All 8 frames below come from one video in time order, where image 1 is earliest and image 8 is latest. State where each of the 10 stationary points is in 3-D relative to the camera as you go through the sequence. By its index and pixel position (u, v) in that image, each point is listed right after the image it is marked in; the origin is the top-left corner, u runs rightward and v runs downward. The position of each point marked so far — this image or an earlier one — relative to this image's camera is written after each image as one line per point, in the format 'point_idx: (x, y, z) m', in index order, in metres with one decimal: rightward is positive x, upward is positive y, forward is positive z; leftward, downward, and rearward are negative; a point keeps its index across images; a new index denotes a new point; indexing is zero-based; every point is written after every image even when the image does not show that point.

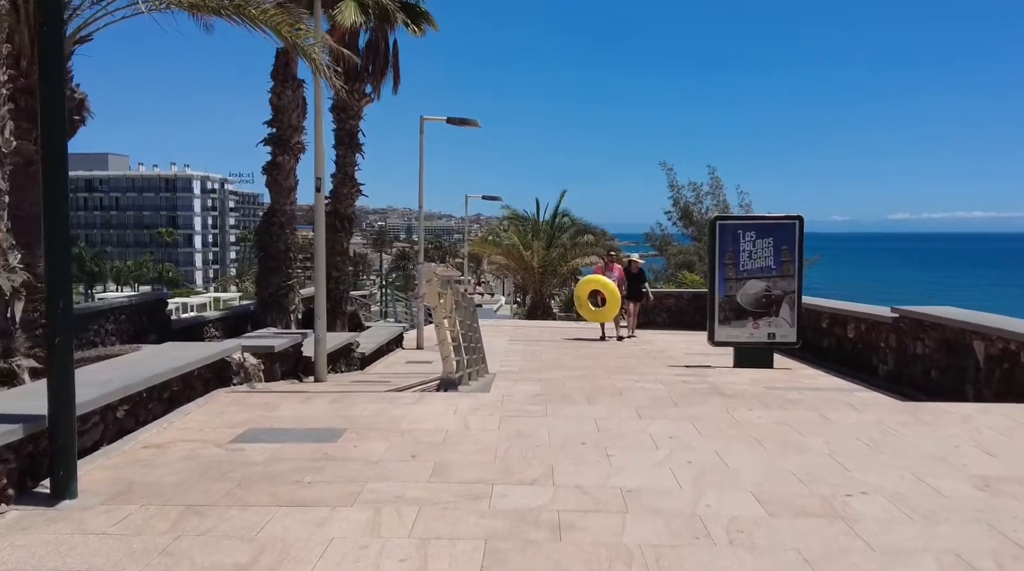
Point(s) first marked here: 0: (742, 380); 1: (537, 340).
0: (+2.9, -1.2, +11.8) m
1: (+0.5, -1.0, +17.5) m
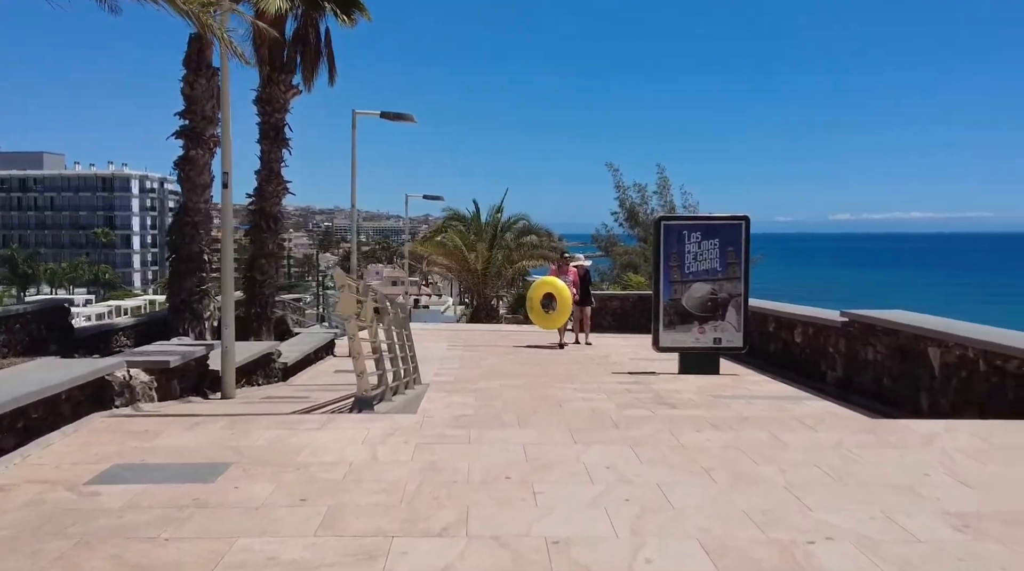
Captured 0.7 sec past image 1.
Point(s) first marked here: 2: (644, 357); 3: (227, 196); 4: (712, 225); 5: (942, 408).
0: (+2.1, -1.3, +11.2) m
1: (-0.6, -1.1, +16.8) m
2: (+2.1, -1.1, +14.4) m
3: (-2.5, +0.8, +8.0) m
4: (+2.7, +0.8, +12.6) m
5: (+4.0, -1.2, +8.7) m
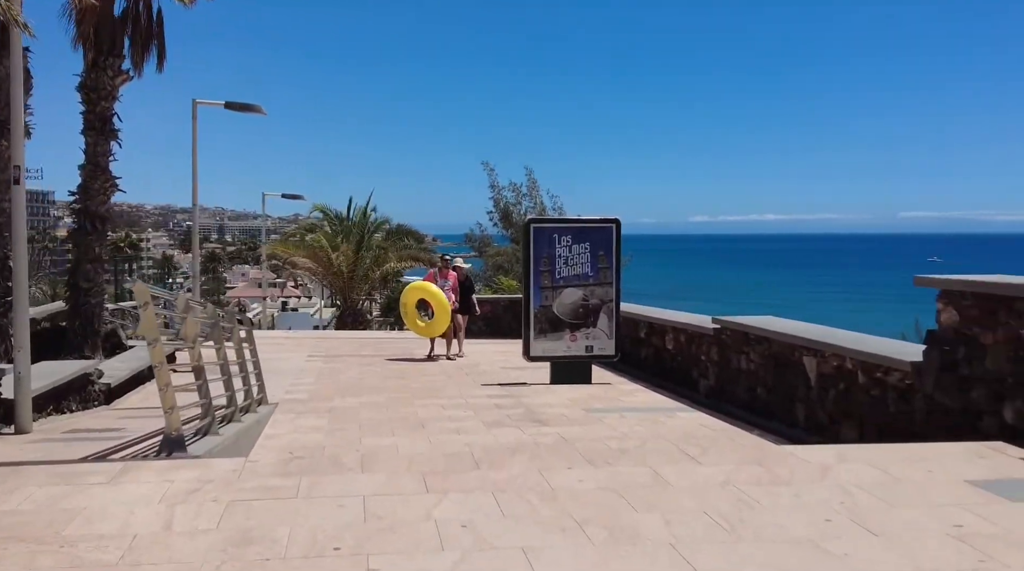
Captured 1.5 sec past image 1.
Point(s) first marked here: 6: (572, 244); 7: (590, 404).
0: (+0.5, -1.3, +10.6) m
1: (-2.9, -1.2, +15.7) m
2: (0.0, -1.2, +13.7) m
3: (-3.6, +0.7, +6.7) m
4: (+0.9, +0.7, +12.0) m
5: (+2.8, -1.2, +8.3) m
6: (+0.8, +0.5, +12.0) m
7: (+0.9, -1.3, +10.4) m
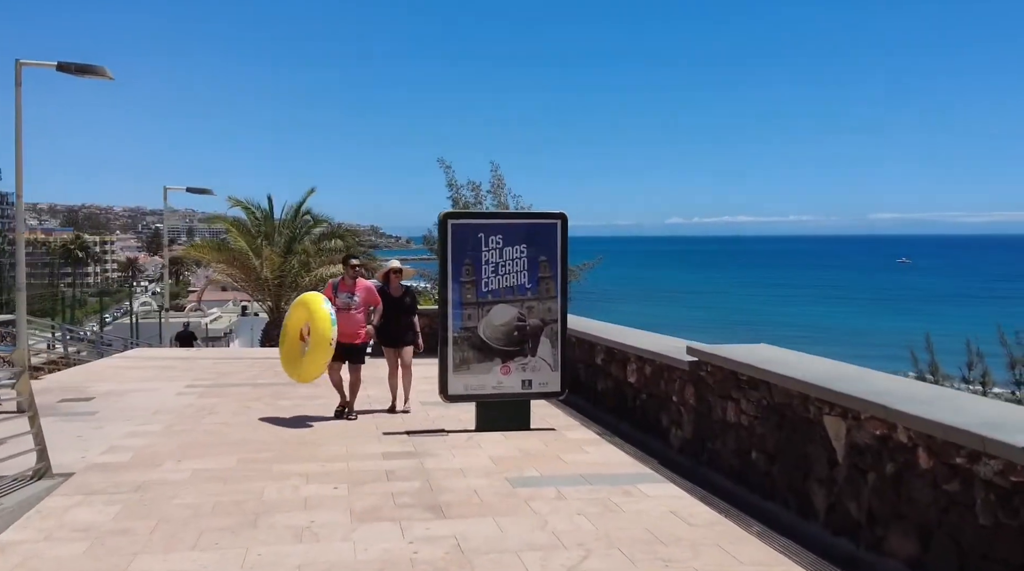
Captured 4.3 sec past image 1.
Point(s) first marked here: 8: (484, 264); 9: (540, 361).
0: (-0.3, -1.5, +7.7) m
1: (-3.9, -1.4, +12.7) m
2: (-0.9, -1.4, +10.8) m
3: (-4.3, +0.5, +3.7) m
4: (0.0, +0.6, +9.1) m
5: (+2.0, -1.4, +5.4) m
6: (-0.1, +0.4, +9.1) m
7: (0.0, -1.5, +7.5) m
8: (-0.3, +0.2, +9.1) m
9: (+0.3, -0.8, +9.3) m
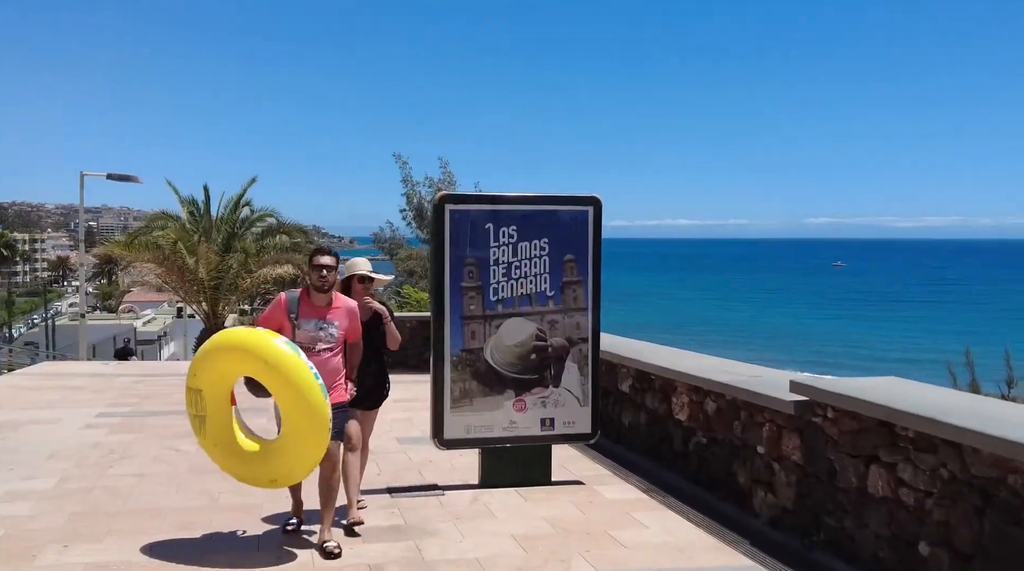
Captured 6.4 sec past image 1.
0: (-0.1, -1.5, +5.4) m
1: (-4.0, -1.4, +10.2) m
2: (-0.9, -1.4, +8.5) m
3: (-3.8, +0.5, +1.2) m
4: (+0.2, +0.5, +6.9) m
5: (+2.4, -1.4, +3.3) m
6: (0.0, +0.3, +6.8) m
7: (+0.3, -1.6, +5.2) m
8: (-0.1, +0.2, +6.8) m
9: (+0.4, -0.8, +7.0) m
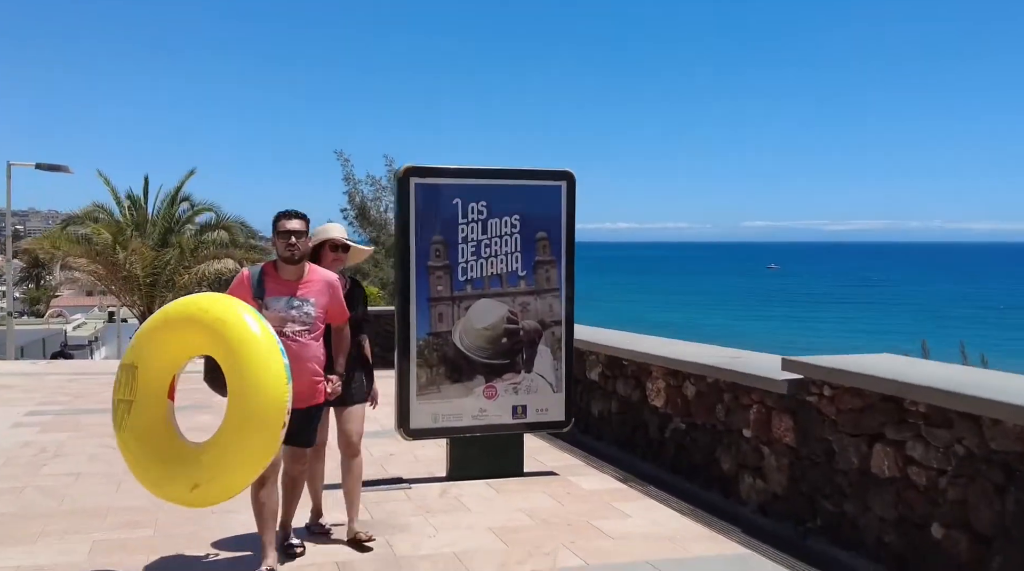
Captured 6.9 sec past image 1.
0: (-0.2, -1.4, +5.0) m
1: (-4.4, -1.3, +9.5) m
2: (-1.2, -1.3, +8.0) m
3: (-3.7, +0.6, +0.6) m
4: (-0.1, +0.7, +6.5) m
5: (+2.4, -1.3, +3.1) m
6: (-0.2, +0.5, +6.4) m
7: (+0.2, -1.4, +4.9) m
8: (-0.3, +0.3, +6.4) m
9: (+0.2, -0.7, +6.6) m
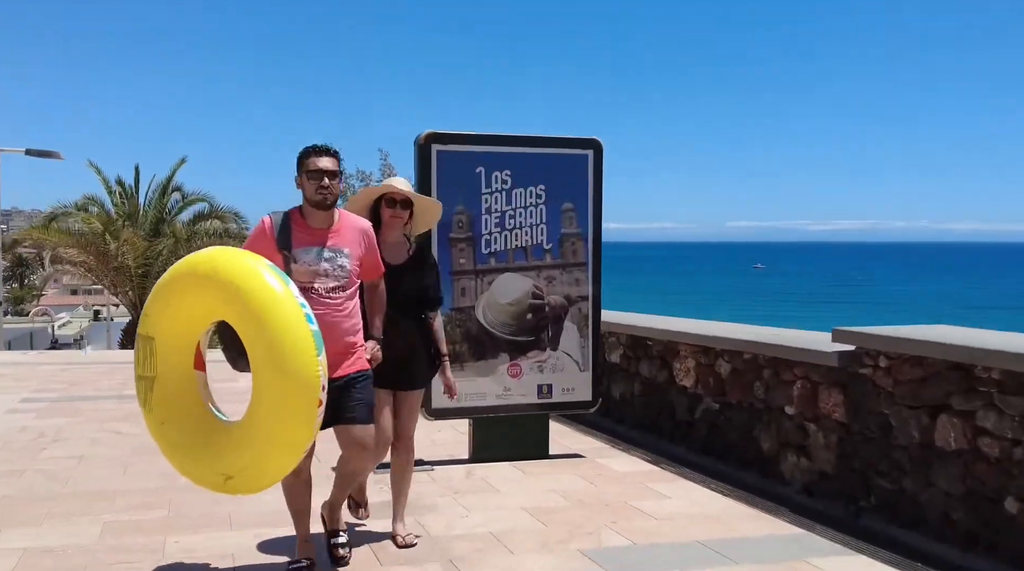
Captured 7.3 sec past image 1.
0: (0.0, -1.2, +4.7) m
1: (-4.3, -1.1, +9.2) m
2: (-1.0, -1.1, +7.7) m
3: (-3.4, +0.8, +0.2) m
4: (+0.1, +0.9, +6.2) m
5: (+2.6, -1.1, +2.8) m
6: (0.0, +0.7, +6.2) m
7: (+0.4, -1.2, +4.6) m
8: (-0.2, +0.5, +6.1) m
9: (+0.3, -0.5, +6.4) m
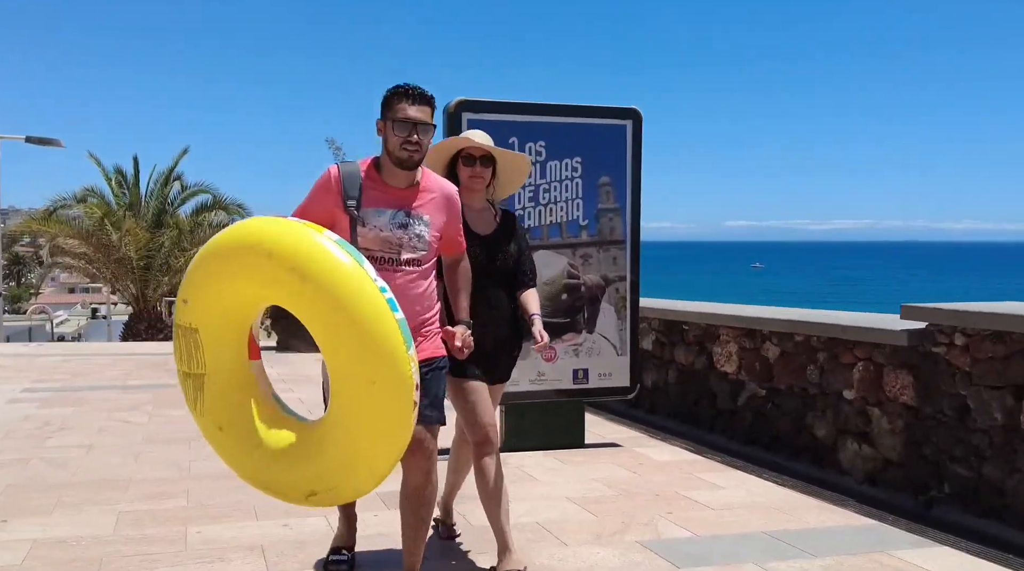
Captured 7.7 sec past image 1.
0: (+0.2, -1.1, +4.3) m
1: (-4.1, -1.0, +8.8) m
2: (-0.8, -1.0, +7.3) m
3: (-3.2, +1.0, -0.2) m
4: (+0.3, +1.0, +5.8) m
5: (+2.8, -0.9, +2.5) m
6: (+0.2, +0.8, +5.8) m
7: (+0.6, -1.1, +4.2) m
8: (0.0, +0.6, +5.7) m
9: (+0.6, -0.4, +6.0) m
